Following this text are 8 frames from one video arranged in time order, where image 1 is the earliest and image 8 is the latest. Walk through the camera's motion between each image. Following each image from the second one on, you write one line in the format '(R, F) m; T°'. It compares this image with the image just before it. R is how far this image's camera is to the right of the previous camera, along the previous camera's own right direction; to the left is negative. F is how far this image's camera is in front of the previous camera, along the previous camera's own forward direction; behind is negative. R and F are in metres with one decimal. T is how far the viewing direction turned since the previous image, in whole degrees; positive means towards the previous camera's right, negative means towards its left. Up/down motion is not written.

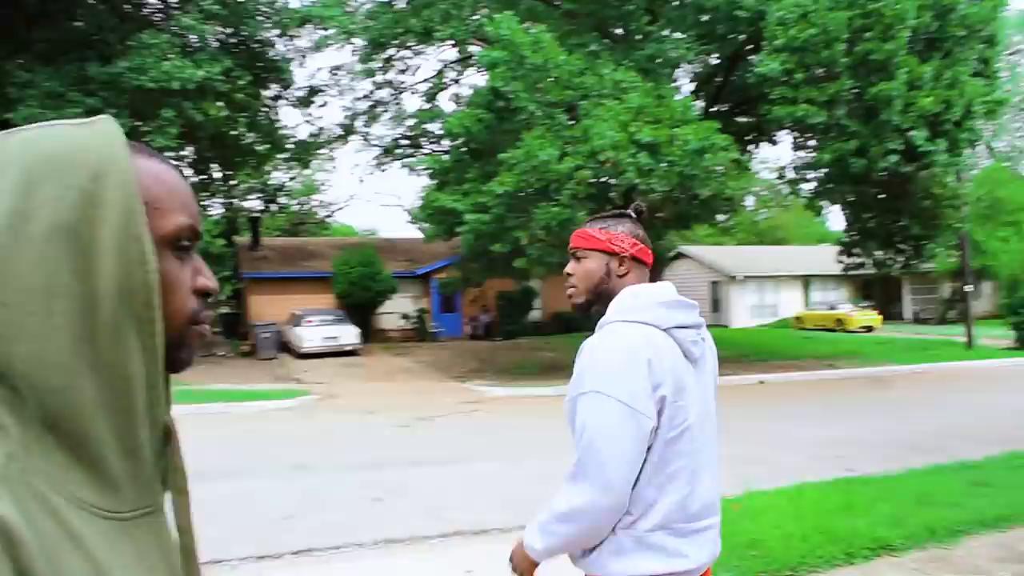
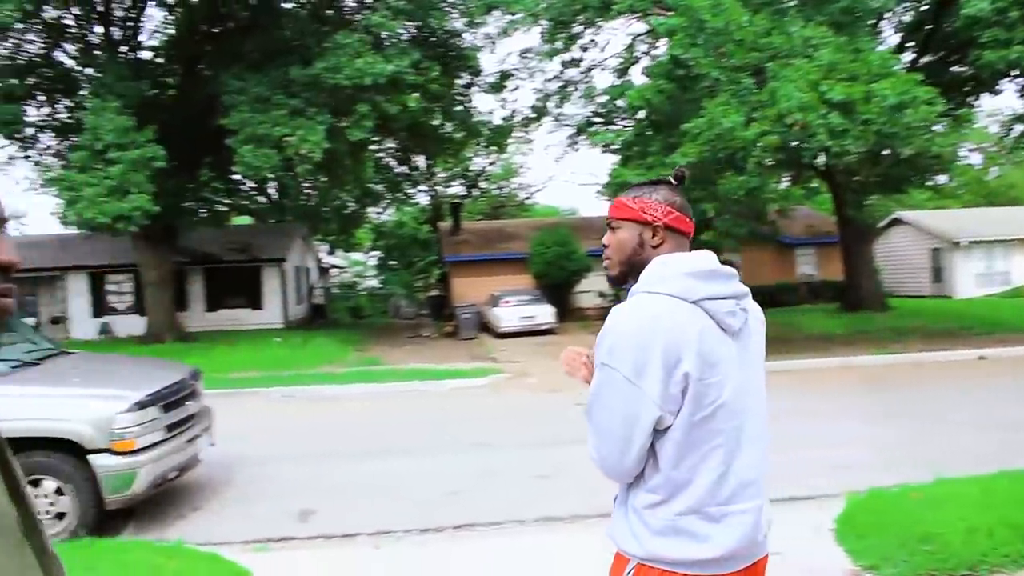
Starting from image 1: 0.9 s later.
(+0.9, +0.2) m; -15°
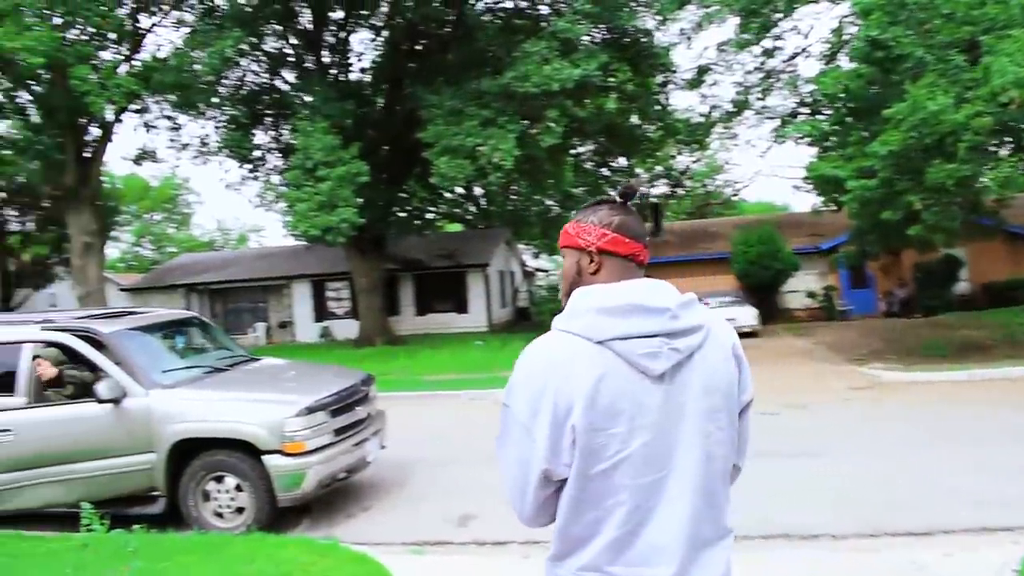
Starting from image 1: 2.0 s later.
(+1.0, +0.2) m; -16°
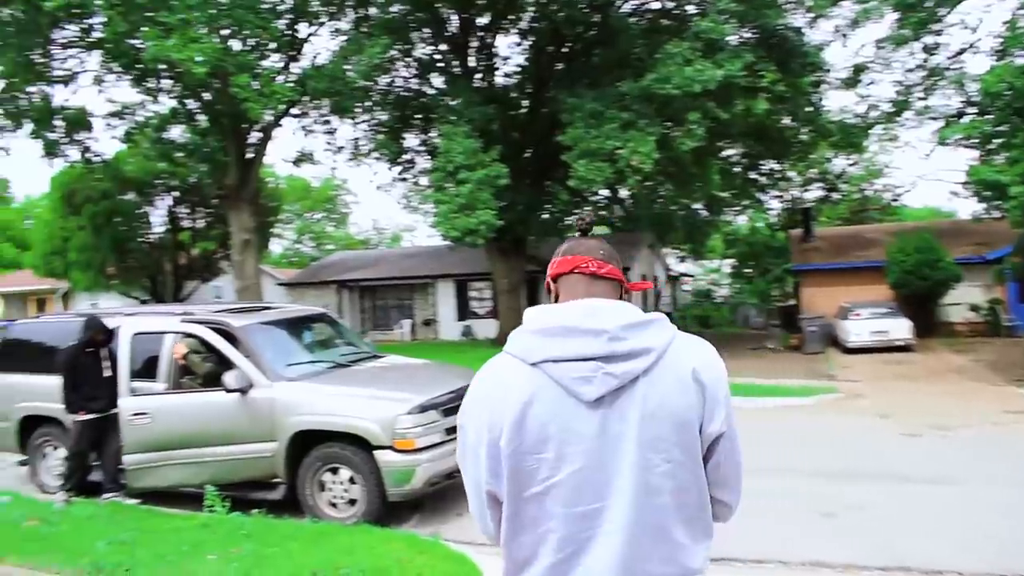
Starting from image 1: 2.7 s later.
(+0.6, +0.1) m; -11°
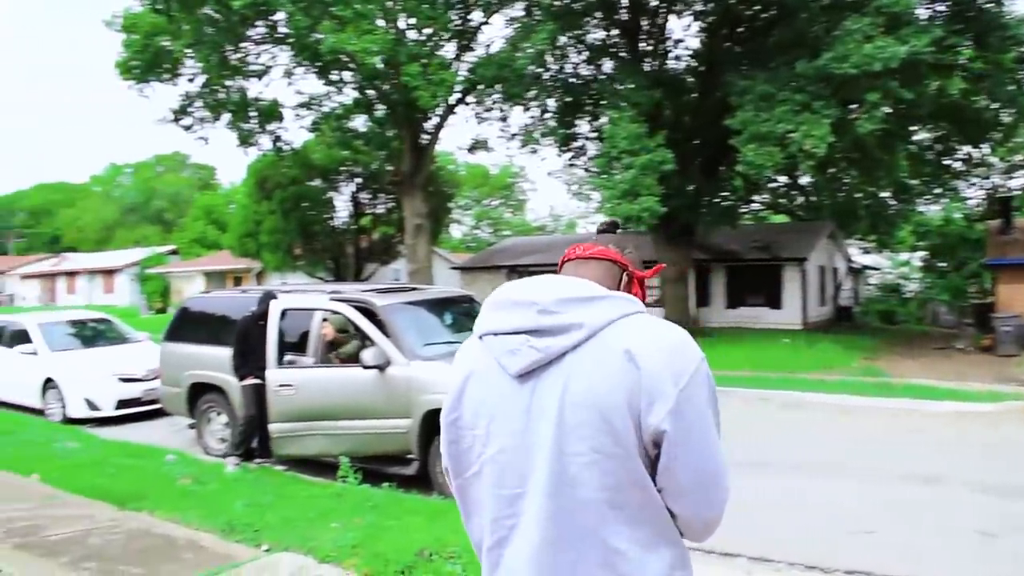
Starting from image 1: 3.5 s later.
(+0.8, +0.2) m; -13°
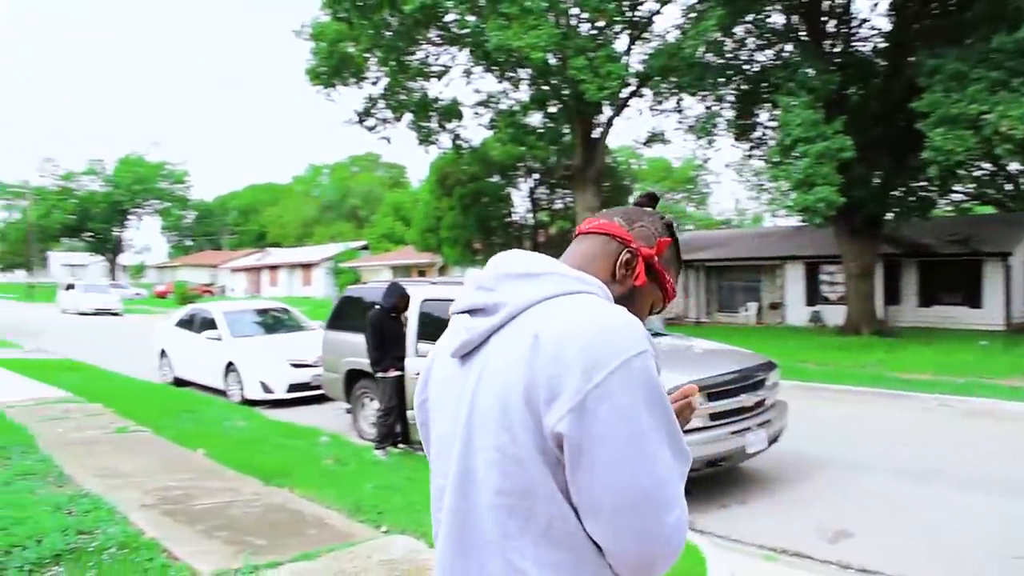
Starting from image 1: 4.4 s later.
(+0.9, +0.2) m; -13°
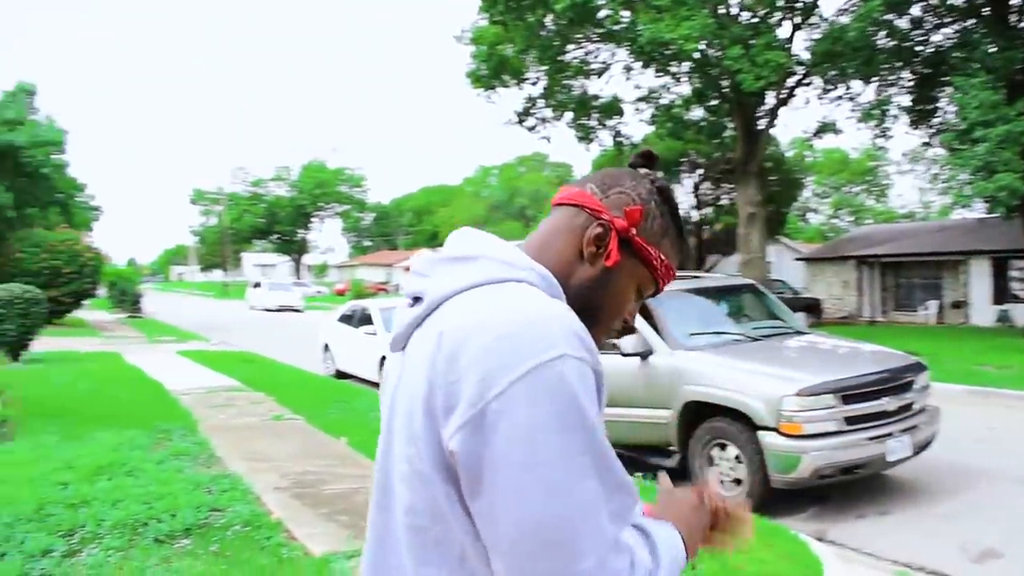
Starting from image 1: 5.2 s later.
(+0.8, +0.1) m; -12°
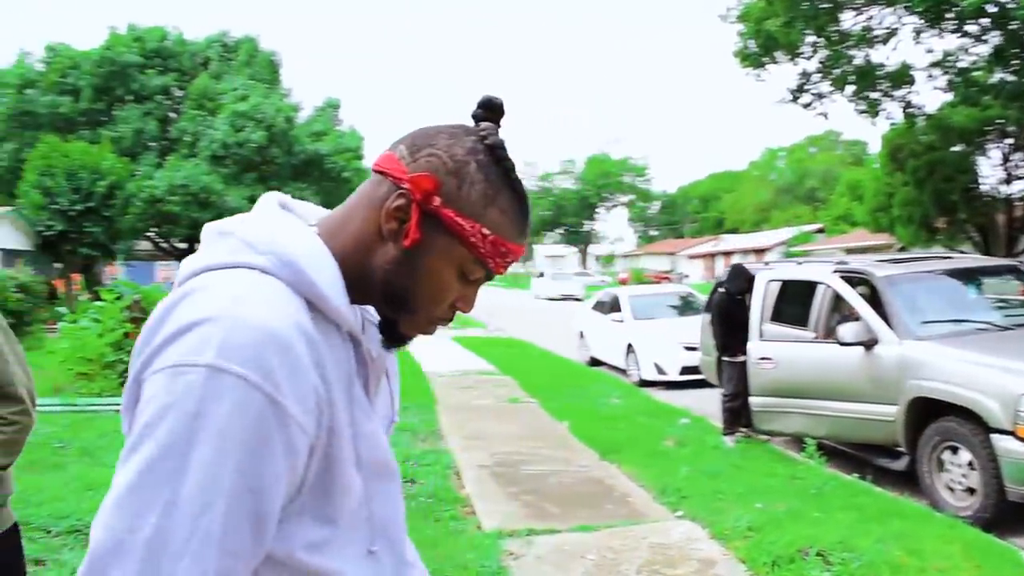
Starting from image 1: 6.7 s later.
(+1.5, +0.3) m; -21°
